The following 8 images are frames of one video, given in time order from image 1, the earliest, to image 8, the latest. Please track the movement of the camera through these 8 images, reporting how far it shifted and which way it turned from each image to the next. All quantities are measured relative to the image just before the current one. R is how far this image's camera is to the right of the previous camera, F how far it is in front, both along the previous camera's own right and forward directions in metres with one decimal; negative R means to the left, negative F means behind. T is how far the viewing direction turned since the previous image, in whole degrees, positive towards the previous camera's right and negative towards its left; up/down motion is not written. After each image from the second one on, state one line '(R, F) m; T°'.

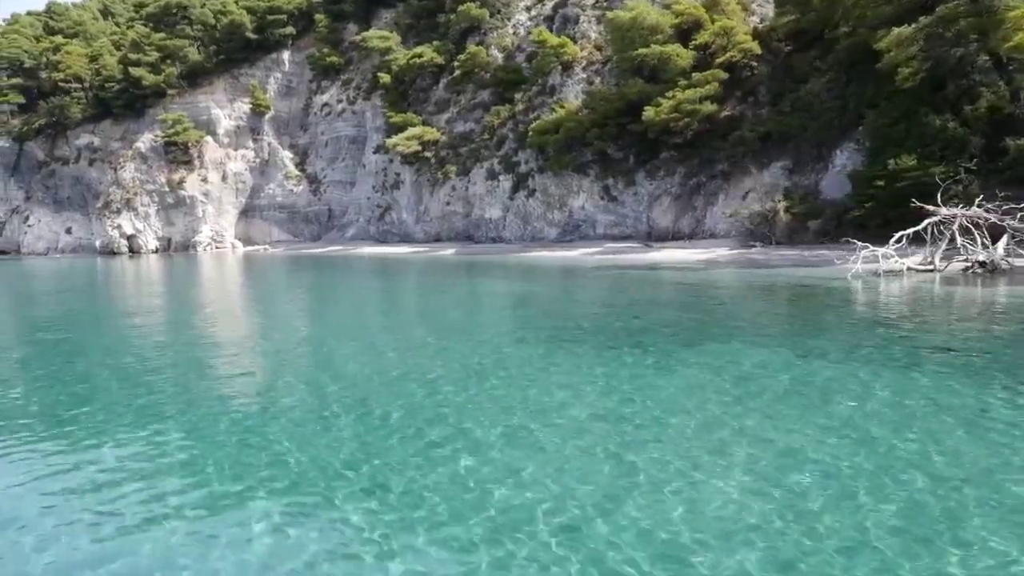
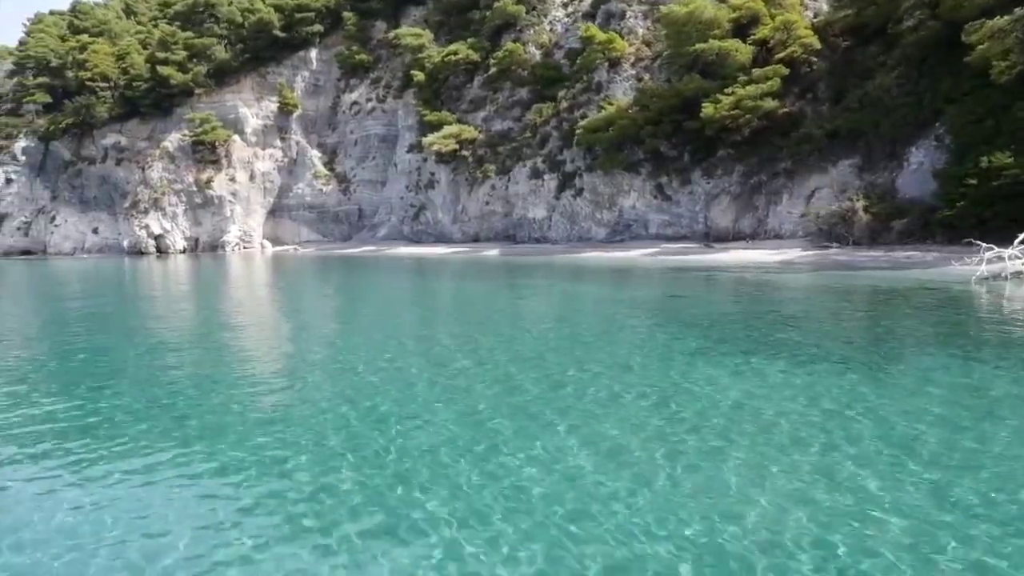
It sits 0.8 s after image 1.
(-1.8, +0.7) m; -1°
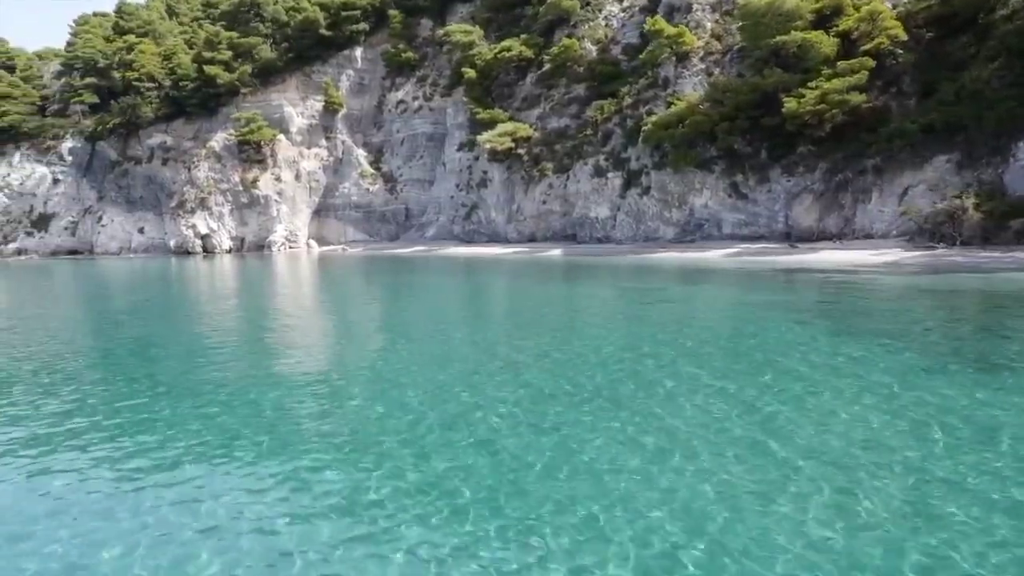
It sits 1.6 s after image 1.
(-1.9, +0.8) m; -2°
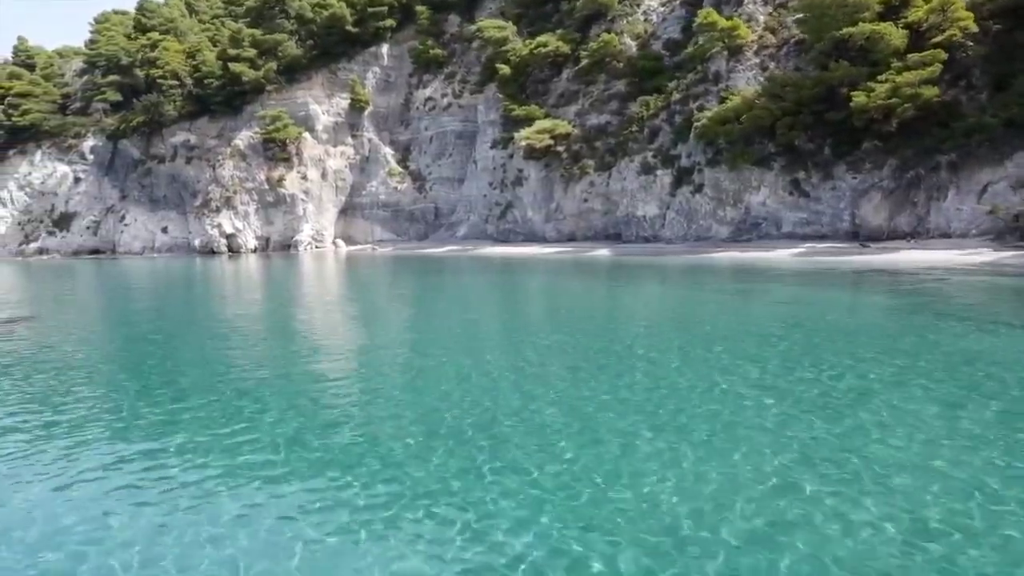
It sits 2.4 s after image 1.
(-1.9, +0.9) m; 0°
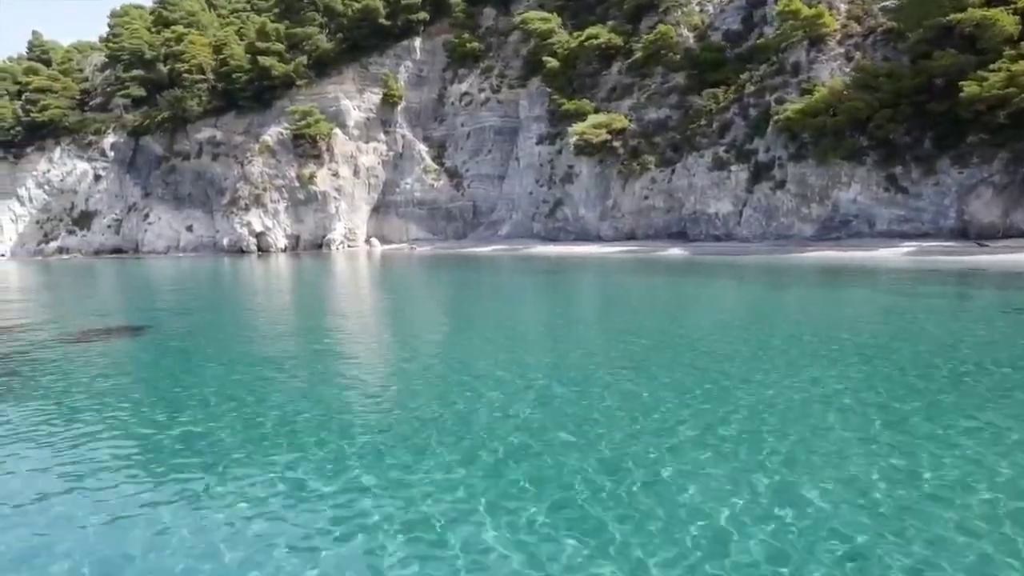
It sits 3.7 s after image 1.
(-3.2, +1.6) m; 0°
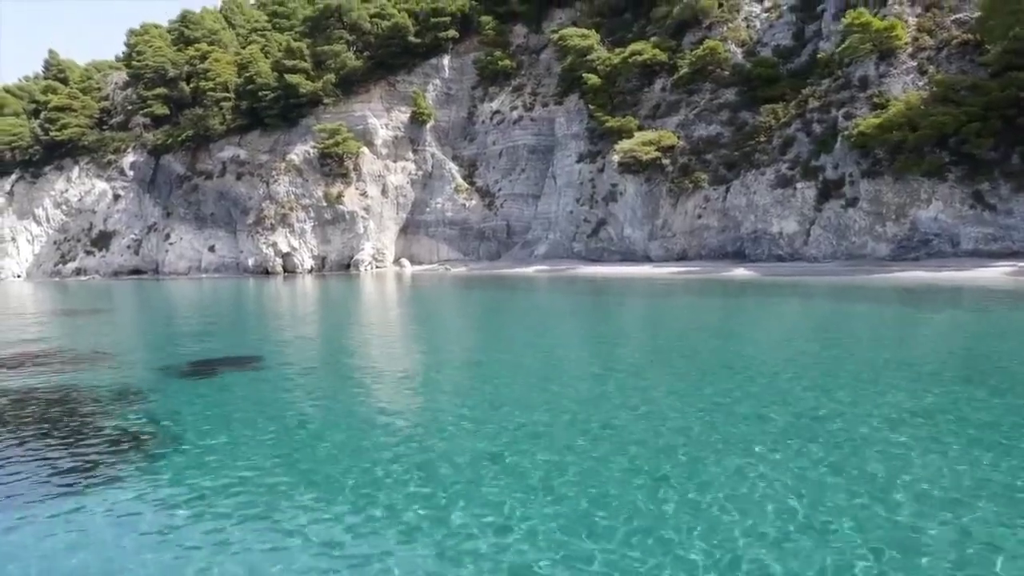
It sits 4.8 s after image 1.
(-2.6, +1.4) m; 0°
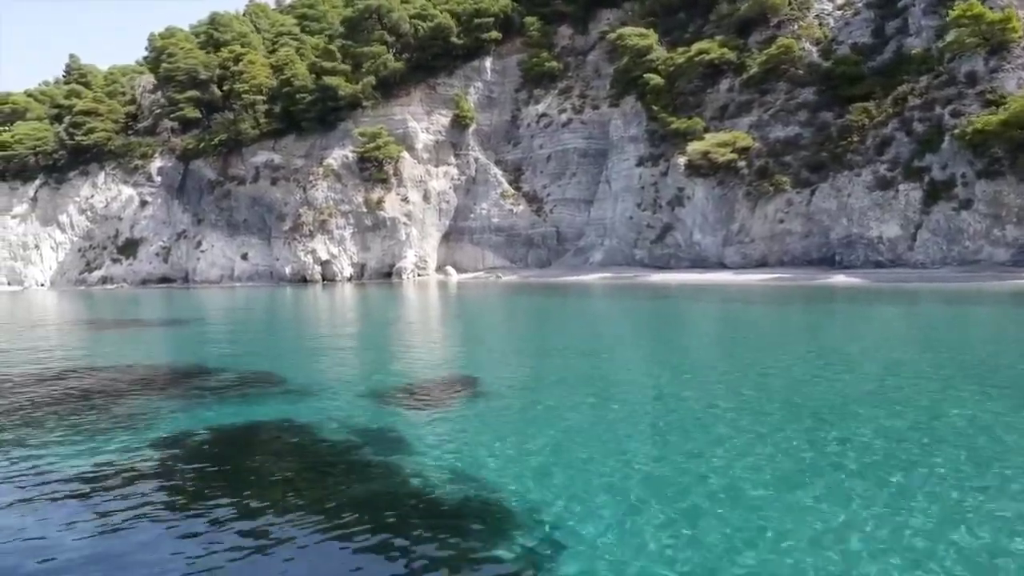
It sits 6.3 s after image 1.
(-3.6, +1.9) m; 0°
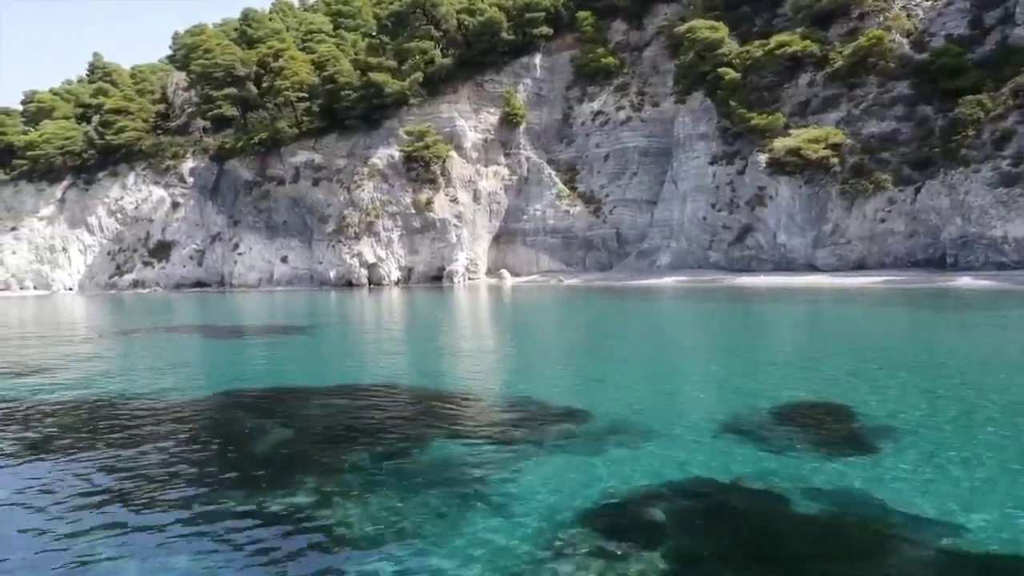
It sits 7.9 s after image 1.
(-4.1, +2.1) m; 0°
